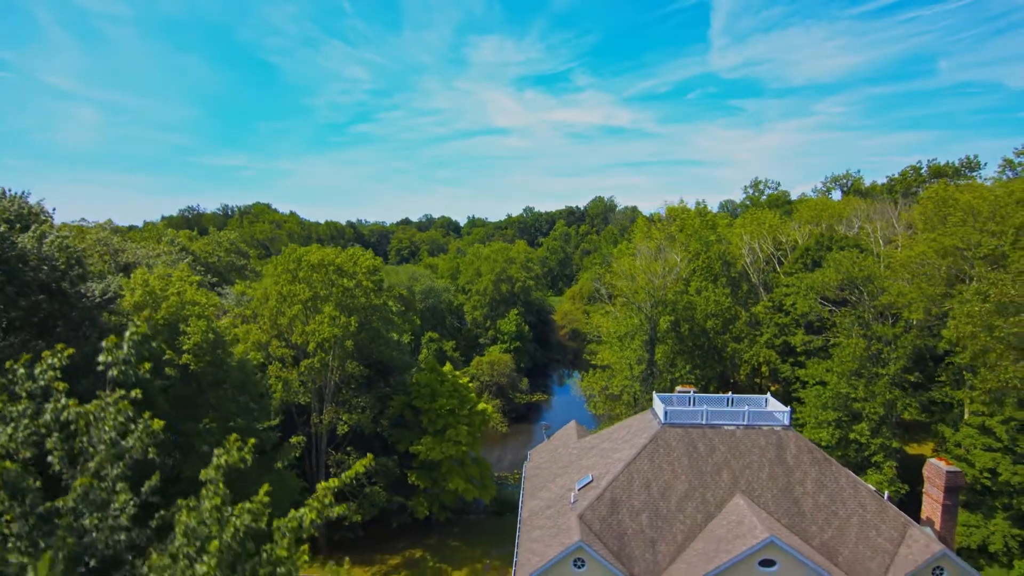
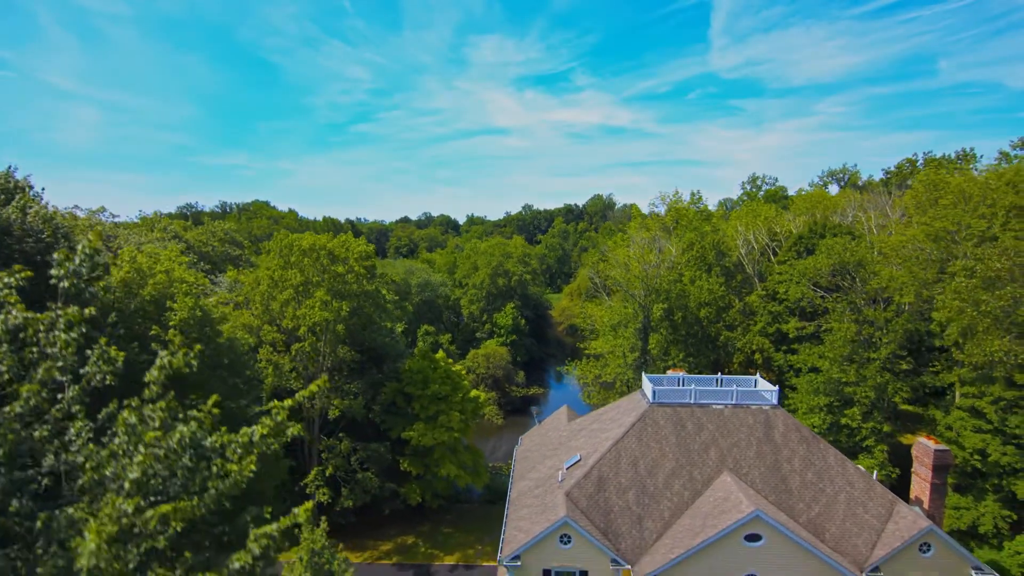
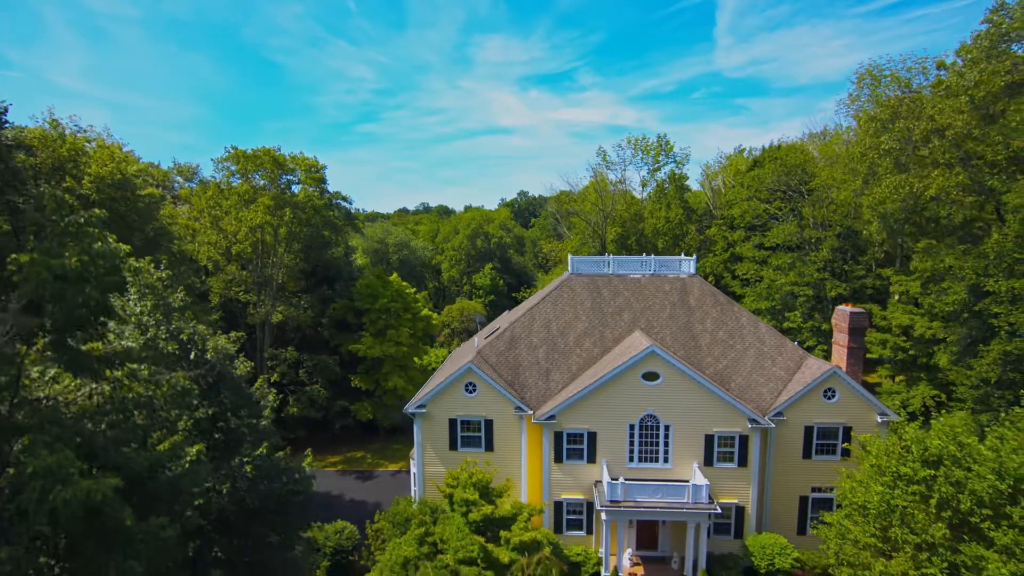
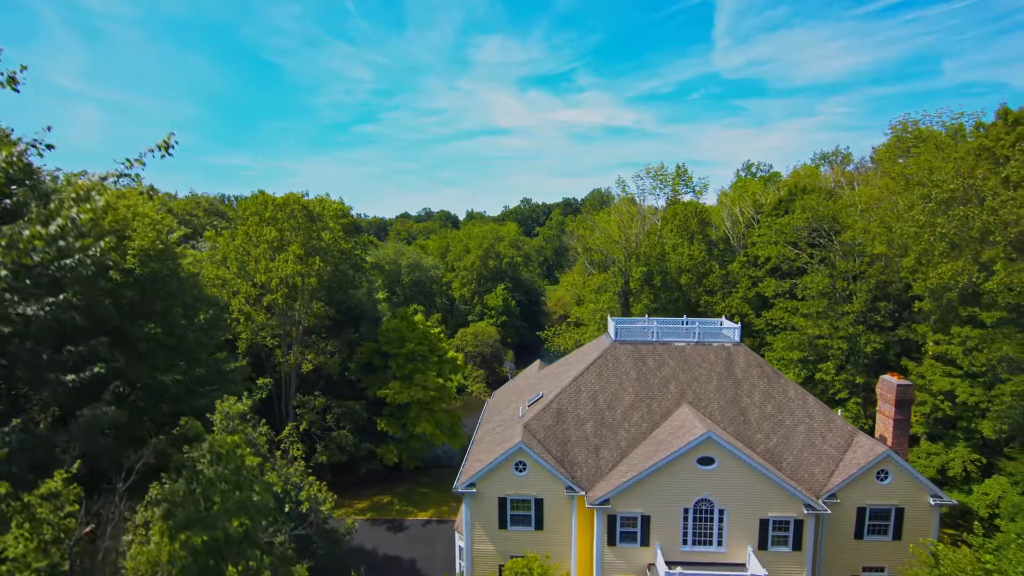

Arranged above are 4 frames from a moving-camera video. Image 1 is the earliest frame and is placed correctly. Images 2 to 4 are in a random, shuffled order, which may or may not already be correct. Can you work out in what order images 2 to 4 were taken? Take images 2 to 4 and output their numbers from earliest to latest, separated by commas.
2, 4, 3
